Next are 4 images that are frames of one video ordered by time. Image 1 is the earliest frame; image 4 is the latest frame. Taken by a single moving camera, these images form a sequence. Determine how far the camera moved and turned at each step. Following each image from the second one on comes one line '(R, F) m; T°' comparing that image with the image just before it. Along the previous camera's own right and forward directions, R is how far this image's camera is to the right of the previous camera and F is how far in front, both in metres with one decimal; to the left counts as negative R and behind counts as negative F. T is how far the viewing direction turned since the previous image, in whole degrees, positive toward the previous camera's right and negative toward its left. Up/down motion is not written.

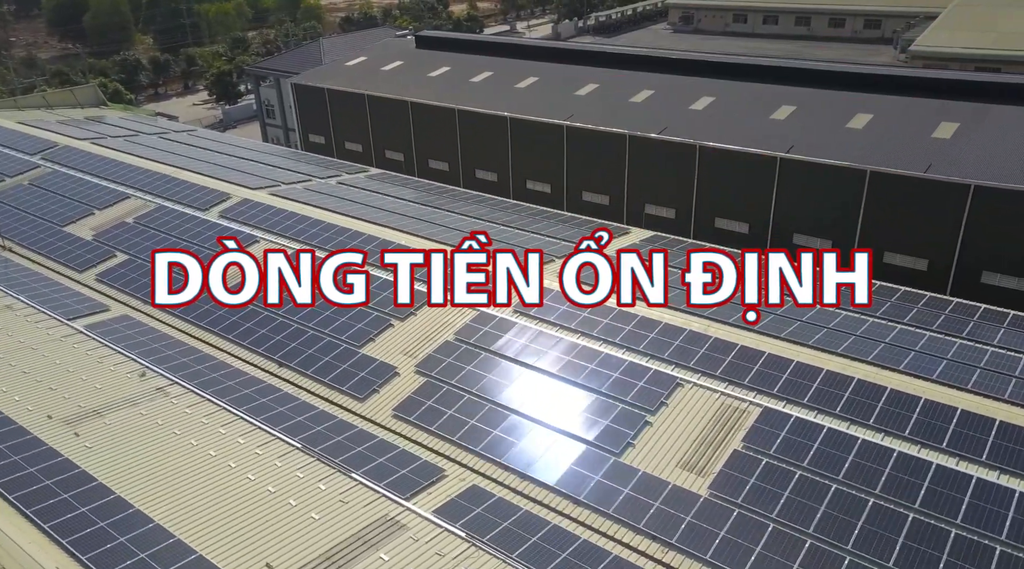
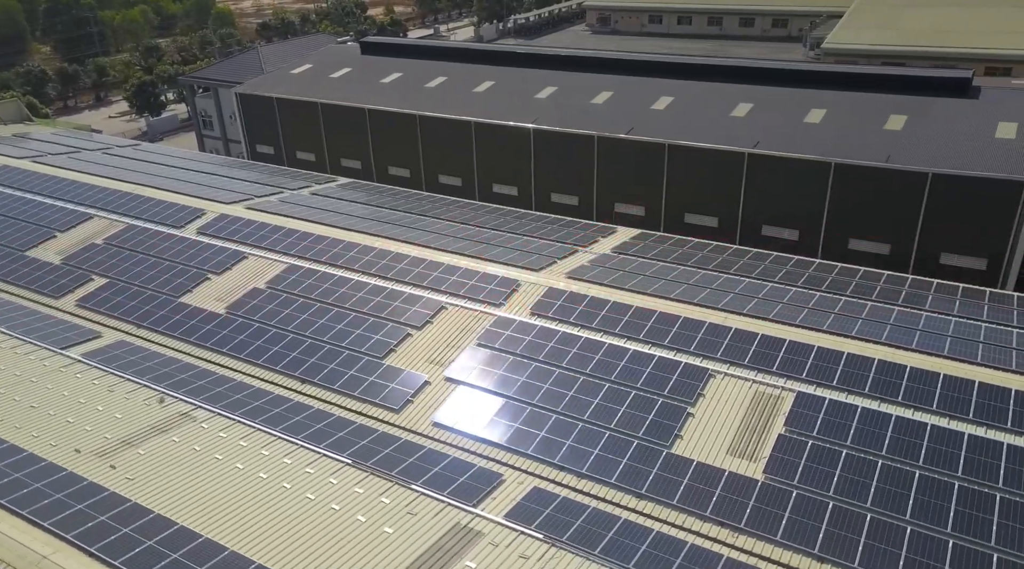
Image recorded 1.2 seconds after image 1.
(-4.0, -0.1) m; +6°
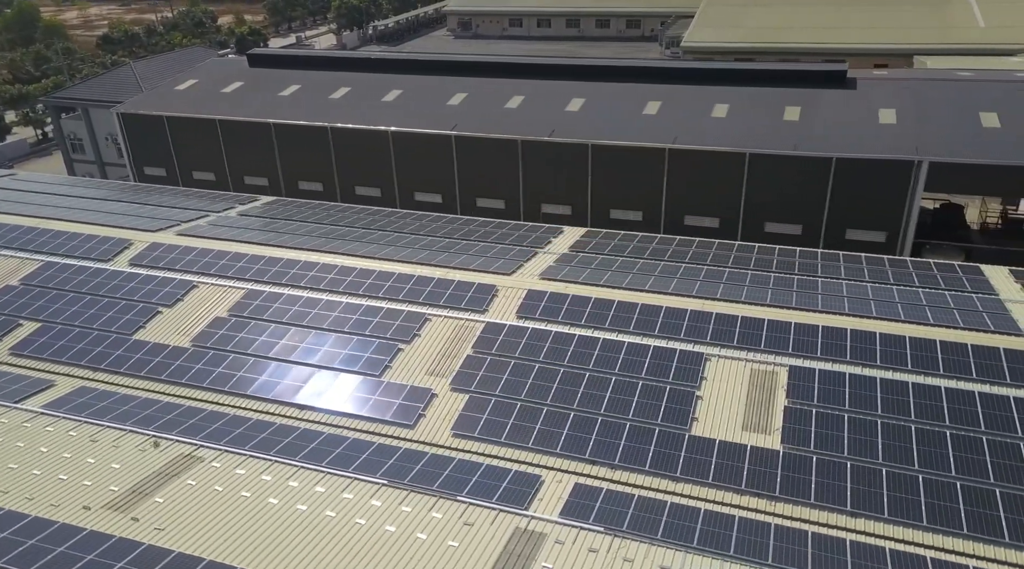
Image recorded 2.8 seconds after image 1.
(-4.9, 0.0) m; +10°
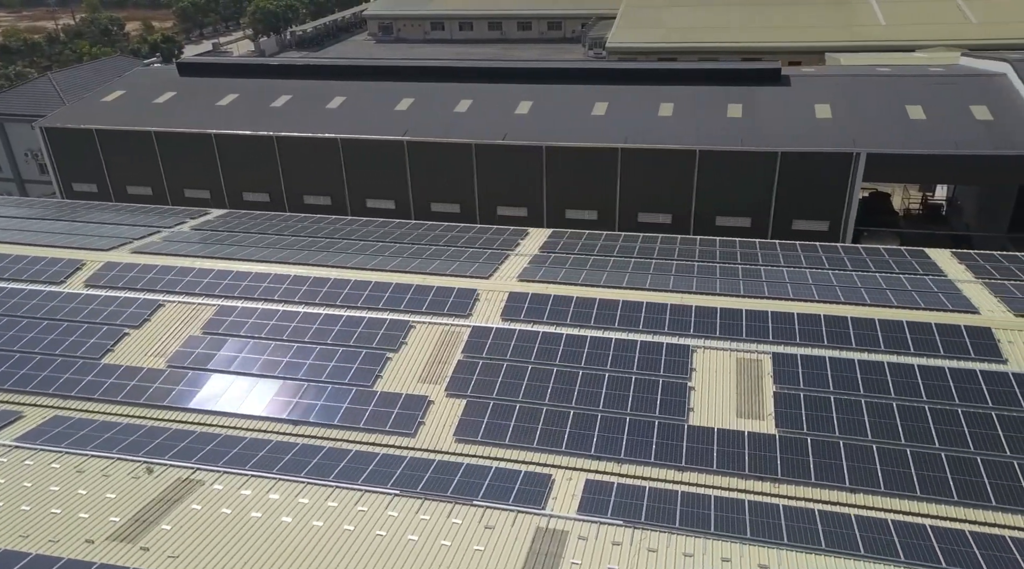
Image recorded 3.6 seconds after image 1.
(-2.5, -0.1) m; +6°
